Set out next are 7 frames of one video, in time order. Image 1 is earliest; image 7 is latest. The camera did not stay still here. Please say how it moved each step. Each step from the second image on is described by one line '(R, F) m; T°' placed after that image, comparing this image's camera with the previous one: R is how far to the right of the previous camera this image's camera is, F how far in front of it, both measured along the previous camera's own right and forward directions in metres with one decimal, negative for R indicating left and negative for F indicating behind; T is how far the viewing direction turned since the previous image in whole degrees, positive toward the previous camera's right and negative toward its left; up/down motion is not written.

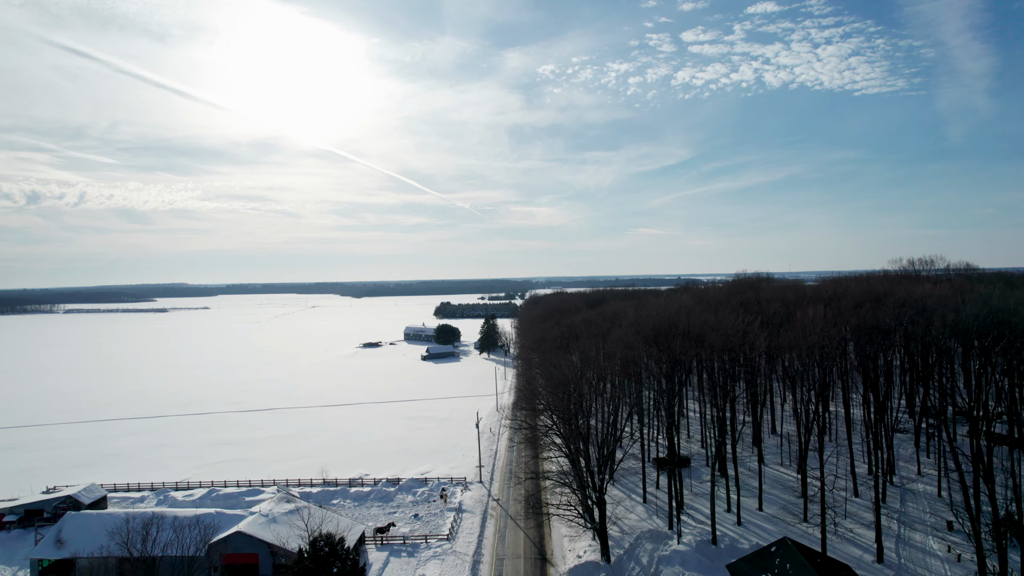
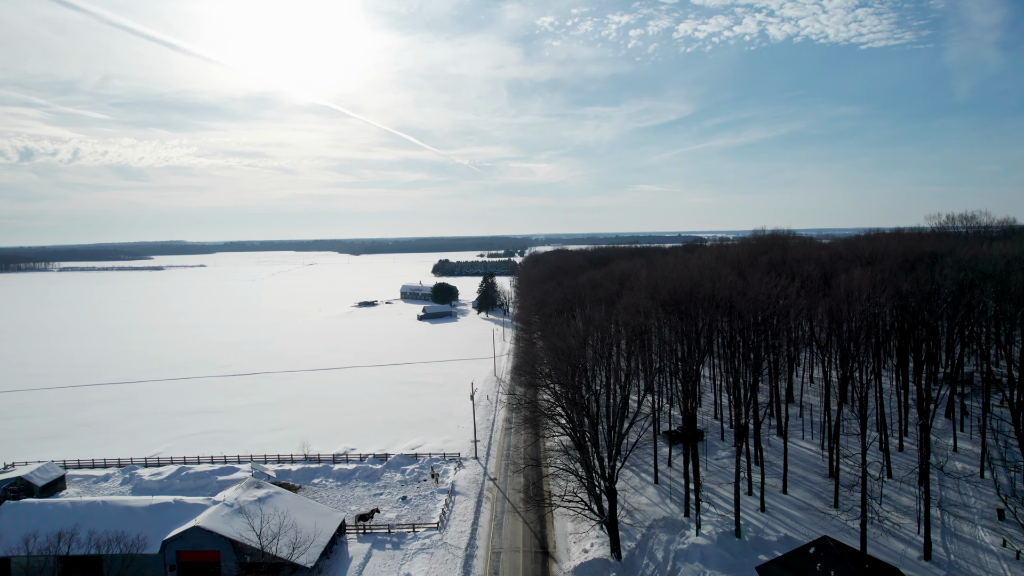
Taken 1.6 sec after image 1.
(+0.1, +3.6) m; 0°
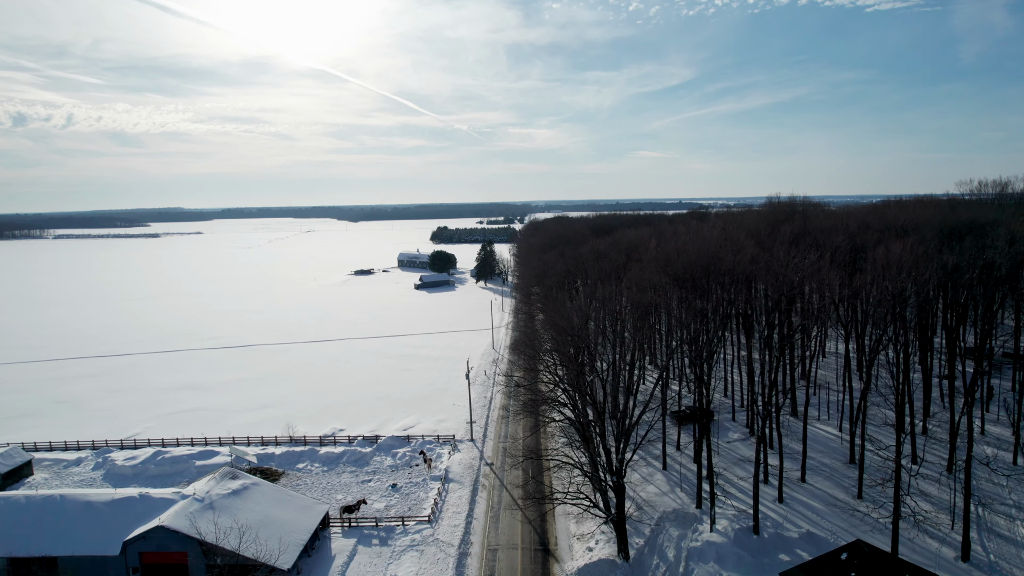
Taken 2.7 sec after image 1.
(+0.1, +2.4) m; 0°
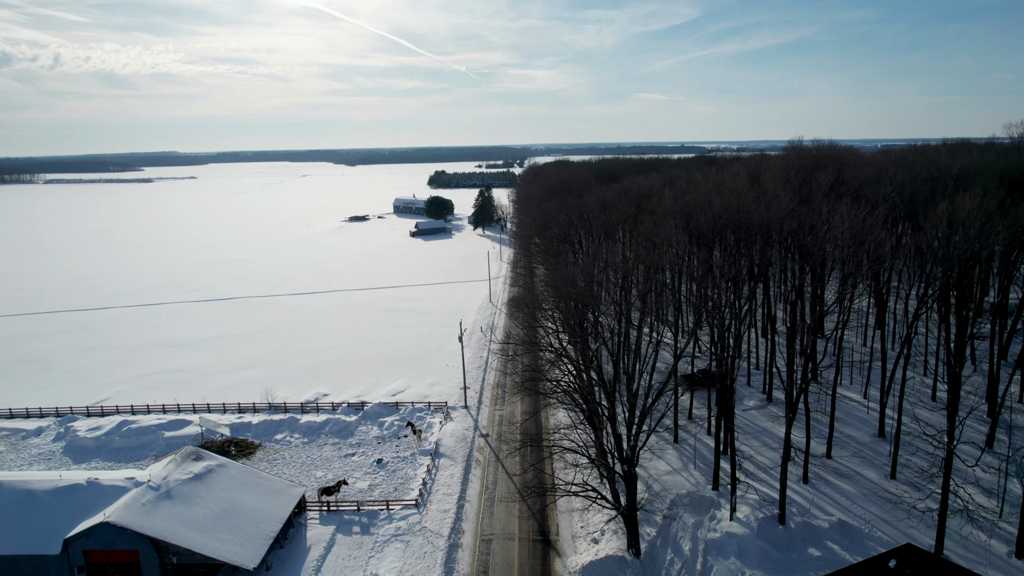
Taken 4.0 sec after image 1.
(+0.1, +2.9) m; 0°
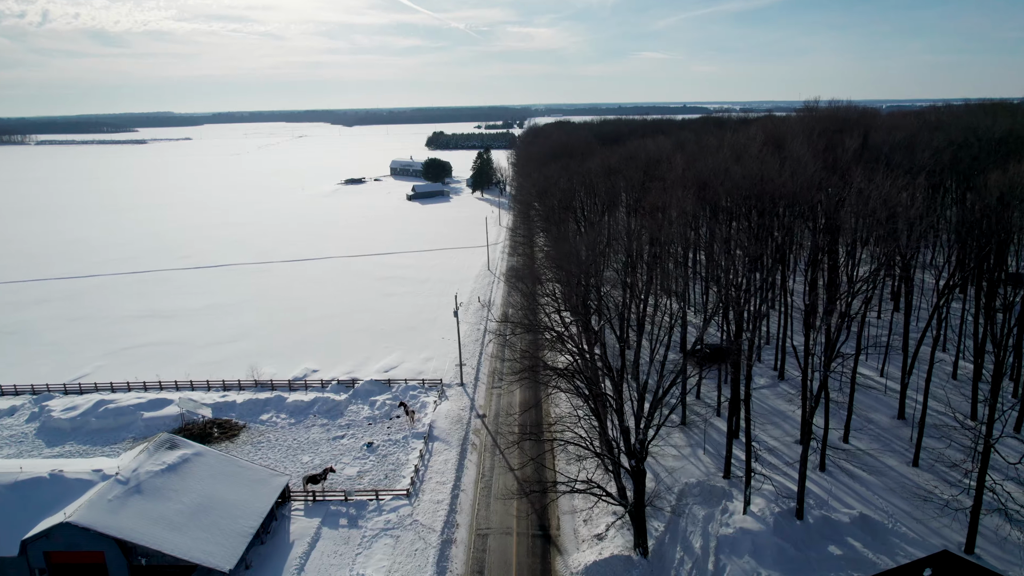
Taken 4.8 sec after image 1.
(0.0, +1.7) m; 0°
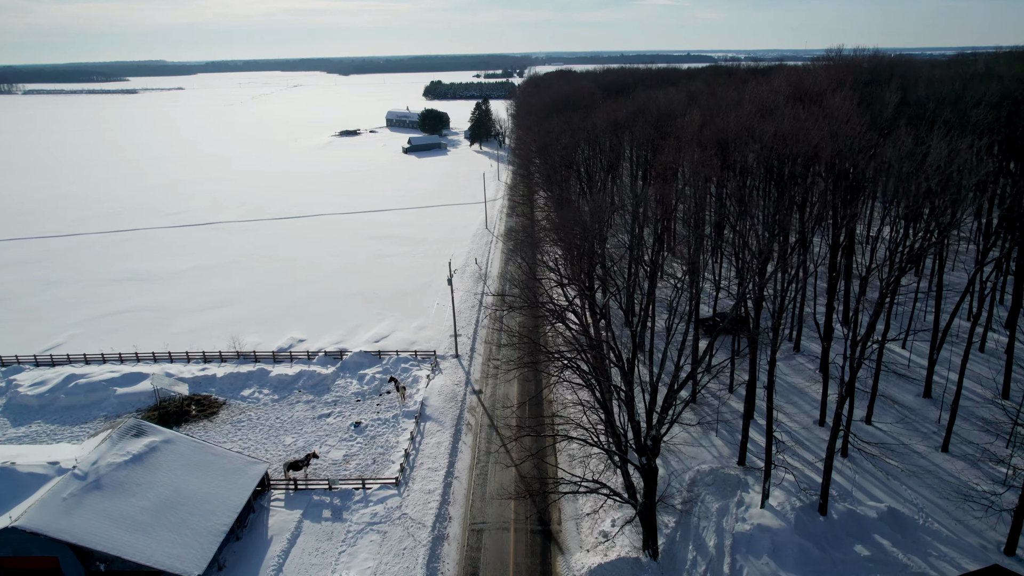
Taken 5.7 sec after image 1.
(+0.1, +1.9) m; 0°
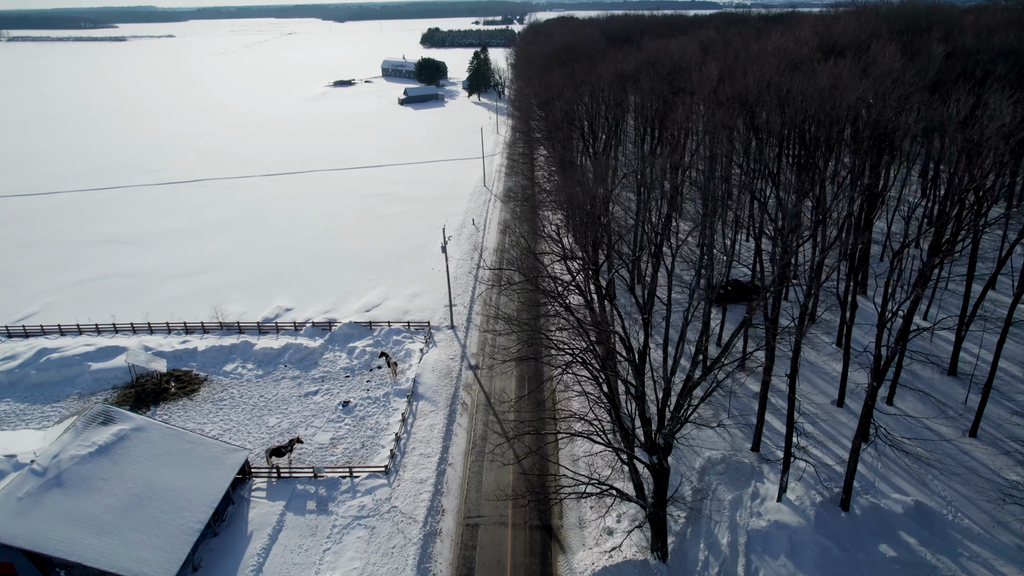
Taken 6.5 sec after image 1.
(0.0, +1.6) m; 0°
